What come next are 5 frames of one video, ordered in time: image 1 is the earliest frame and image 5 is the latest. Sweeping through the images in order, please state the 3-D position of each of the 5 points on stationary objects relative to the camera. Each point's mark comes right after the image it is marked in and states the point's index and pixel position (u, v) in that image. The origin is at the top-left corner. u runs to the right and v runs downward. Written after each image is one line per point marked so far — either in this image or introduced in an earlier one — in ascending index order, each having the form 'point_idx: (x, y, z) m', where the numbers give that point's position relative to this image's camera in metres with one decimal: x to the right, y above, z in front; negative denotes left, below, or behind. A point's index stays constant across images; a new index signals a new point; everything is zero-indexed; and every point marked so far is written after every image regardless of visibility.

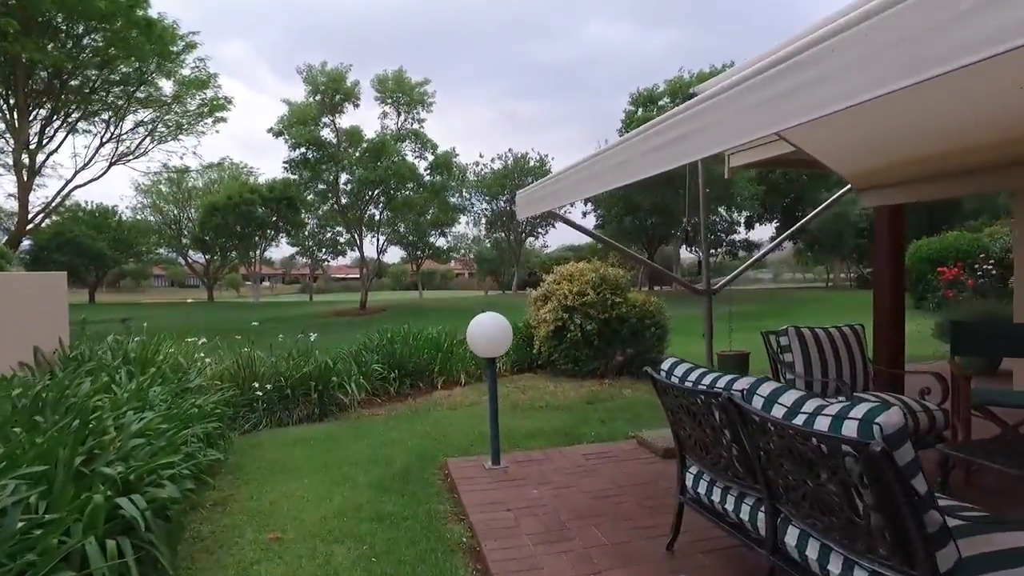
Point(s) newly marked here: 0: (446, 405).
0: (-0.7, -1.2, +6.6) m
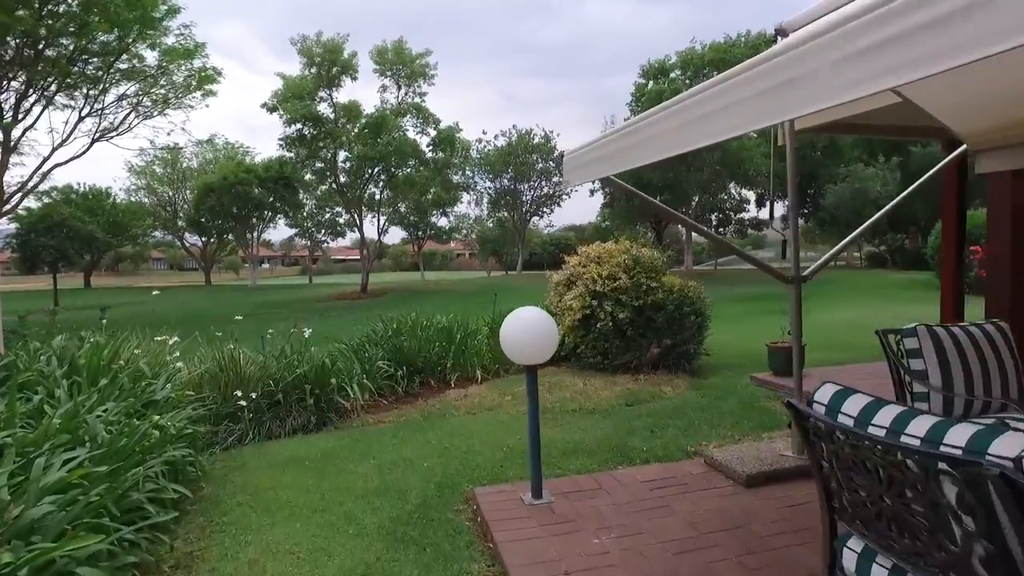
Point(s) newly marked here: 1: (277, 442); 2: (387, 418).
0: (-0.4, -1.1, +5.7) m
1: (-1.7, -1.1, +4.7) m
2: (-1.0, -1.1, +5.4) m
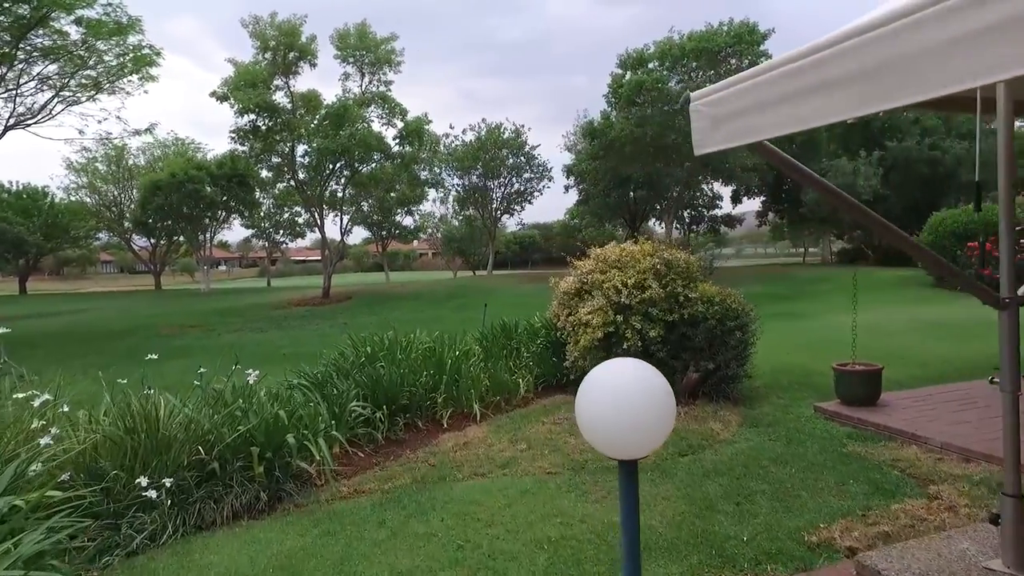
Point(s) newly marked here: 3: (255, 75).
0: (-0.3, -1.2, +4.3) m
1: (-1.5, -1.3, +3.2) m
2: (-0.9, -1.2, +4.0) m
3: (-7.3, +6.0, +18.5) m
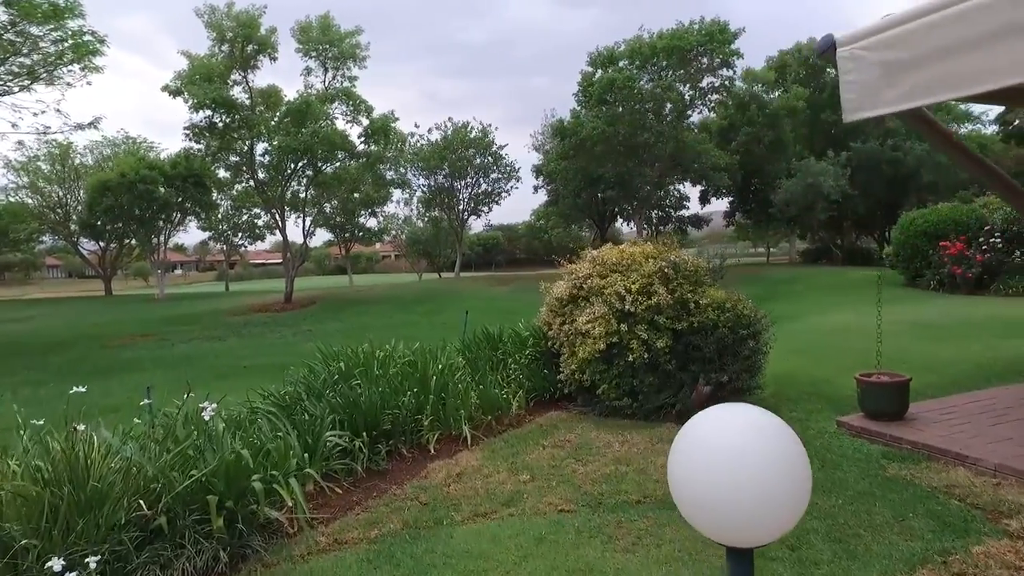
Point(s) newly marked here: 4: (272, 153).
0: (-0.2, -1.2, +3.7) m
1: (-1.4, -1.3, +2.6) m
2: (-0.8, -1.3, +3.3) m
3: (-8.1, +5.9, +17.5) m
4: (-7.0, +3.9, +19.1) m
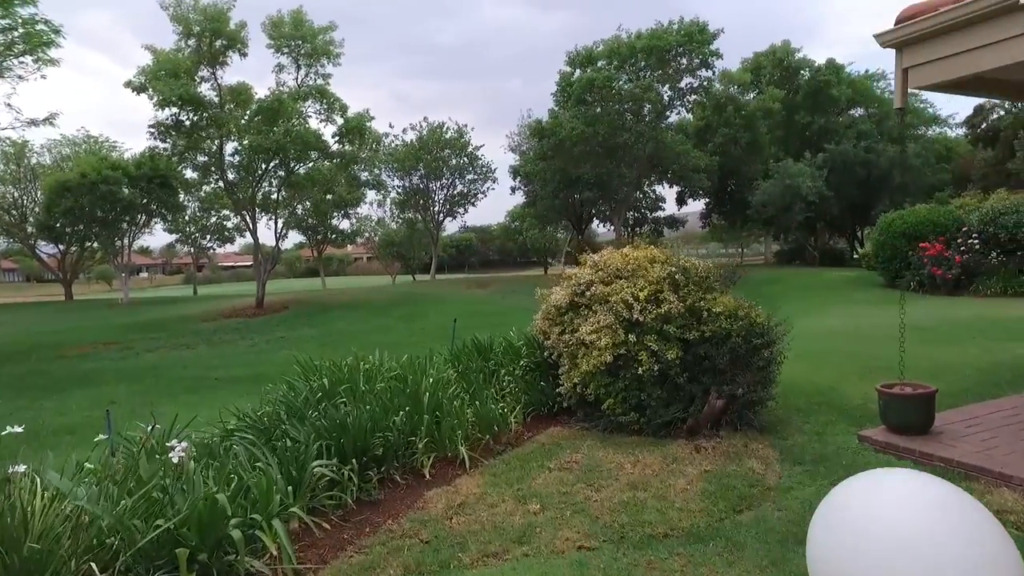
0: (-0.2, -1.3, +3.3) m
1: (-1.3, -1.4, +2.1) m
2: (-0.8, -1.3, +2.9) m
3: (-8.6, +5.7, +16.8) m
4: (-7.6, +3.8, +18.4) m
